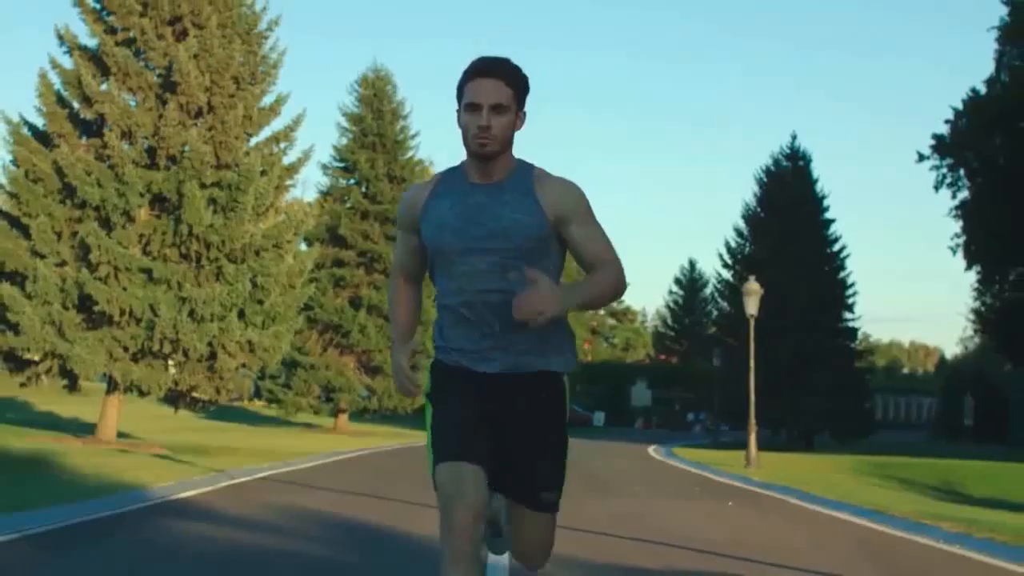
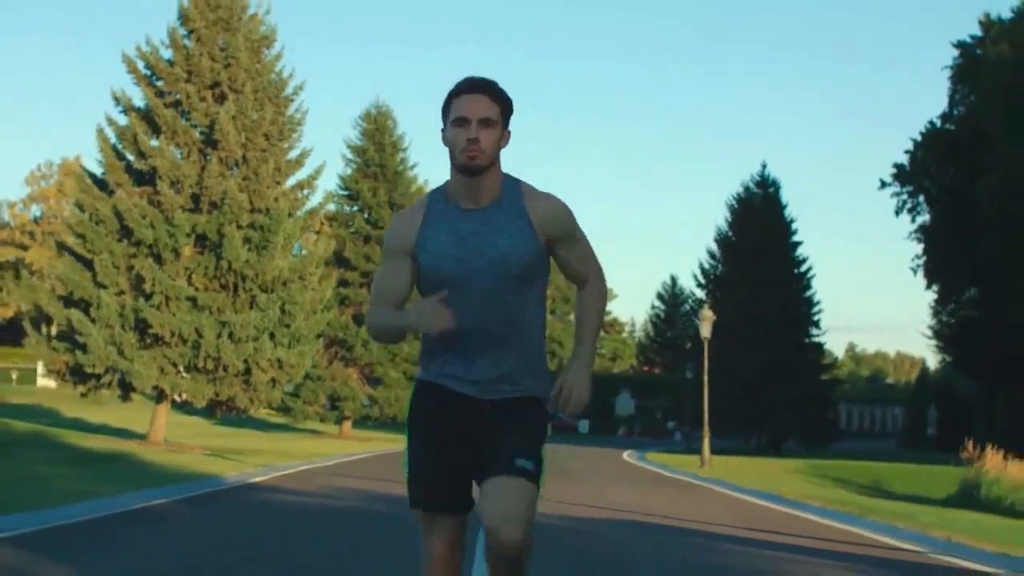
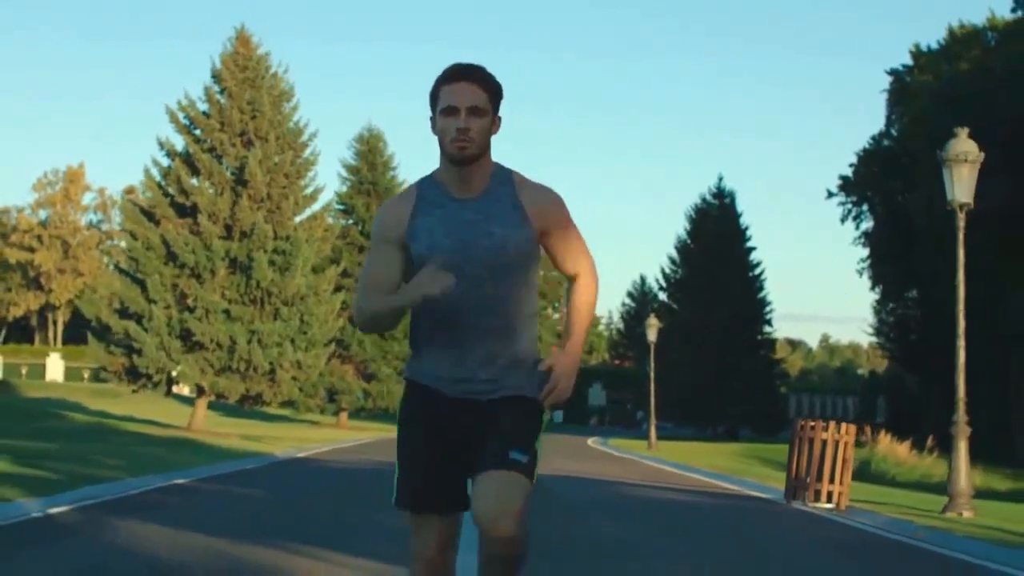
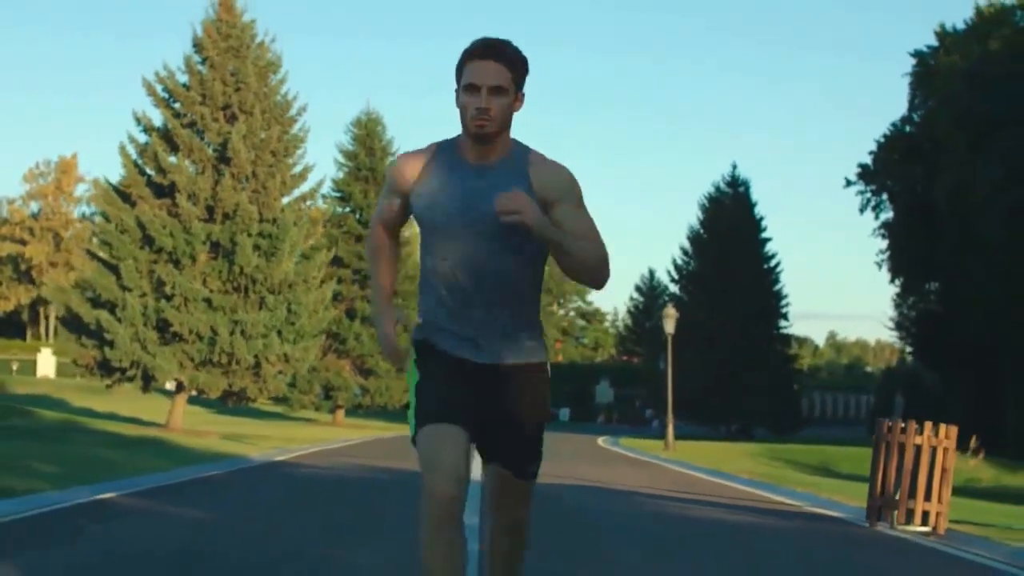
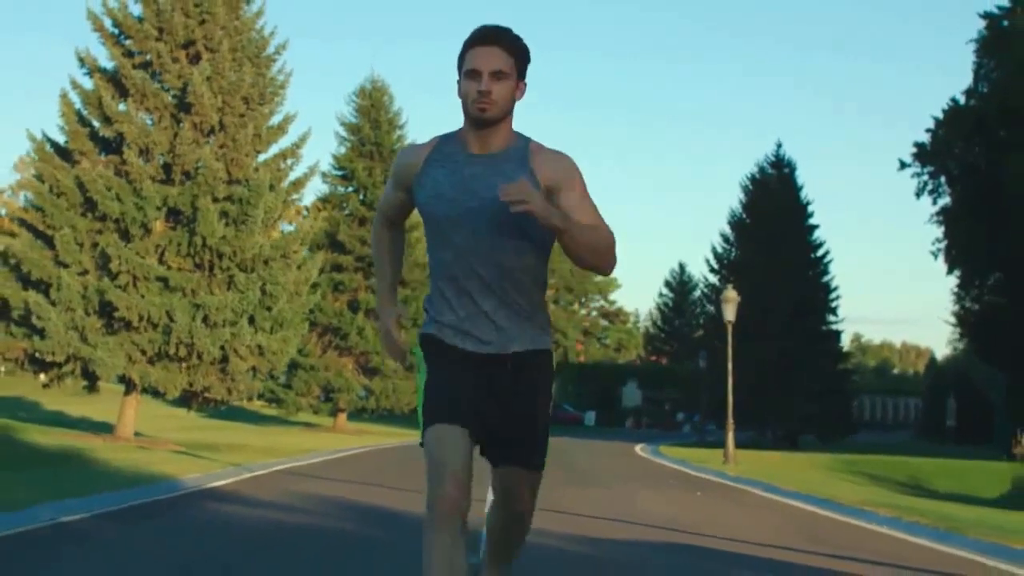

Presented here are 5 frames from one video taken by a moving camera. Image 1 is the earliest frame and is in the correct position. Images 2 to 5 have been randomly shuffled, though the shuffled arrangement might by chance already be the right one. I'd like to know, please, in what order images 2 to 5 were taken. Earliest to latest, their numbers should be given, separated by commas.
5, 2, 4, 3
